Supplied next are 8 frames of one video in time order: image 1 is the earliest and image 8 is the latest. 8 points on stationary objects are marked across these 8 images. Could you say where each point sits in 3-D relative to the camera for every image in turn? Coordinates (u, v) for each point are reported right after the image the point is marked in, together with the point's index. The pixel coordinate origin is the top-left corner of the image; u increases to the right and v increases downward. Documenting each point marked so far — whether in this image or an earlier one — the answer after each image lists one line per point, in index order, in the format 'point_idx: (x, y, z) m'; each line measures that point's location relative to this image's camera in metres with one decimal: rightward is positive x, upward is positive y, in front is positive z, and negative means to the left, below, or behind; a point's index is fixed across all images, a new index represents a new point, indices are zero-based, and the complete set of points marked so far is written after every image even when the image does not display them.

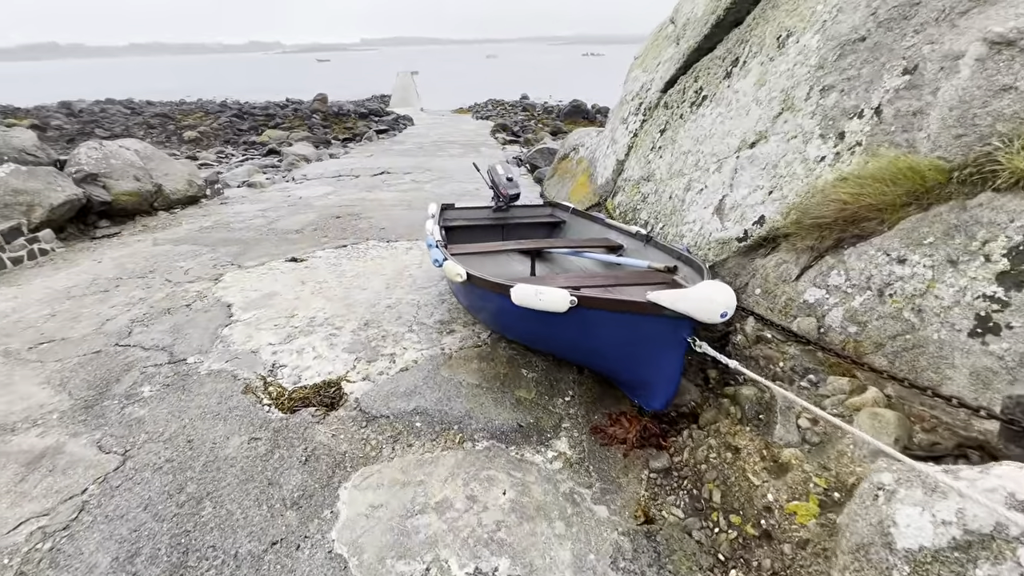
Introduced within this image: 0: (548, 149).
0: (+1.1, +4.2, +13.5) m
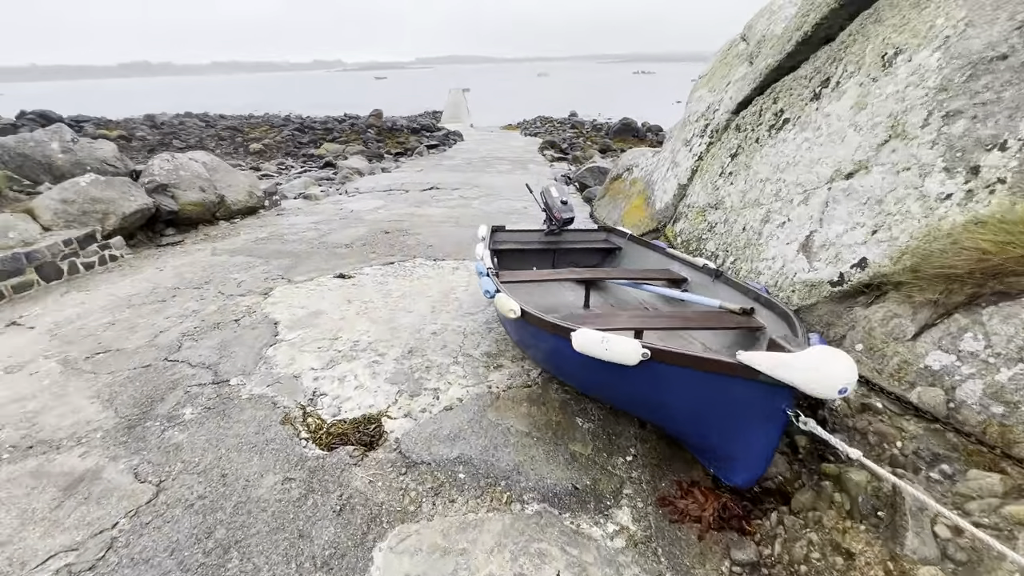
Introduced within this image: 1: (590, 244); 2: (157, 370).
0: (+2.5, +3.5, +13.2) m
1: (+0.9, +0.5, +5.1) m
2: (-2.7, -0.6, +3.4) m
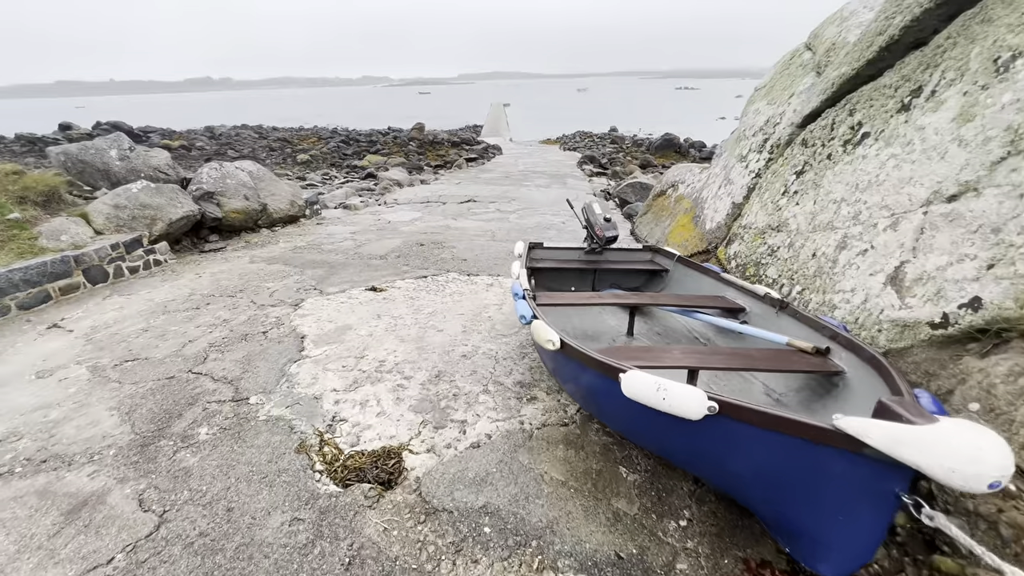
0: (+3.6, +3.0, +12.8) m
1: (+1.3, +0.2, +4.7) m
2: (-2.5, -0.7, +3.3) m
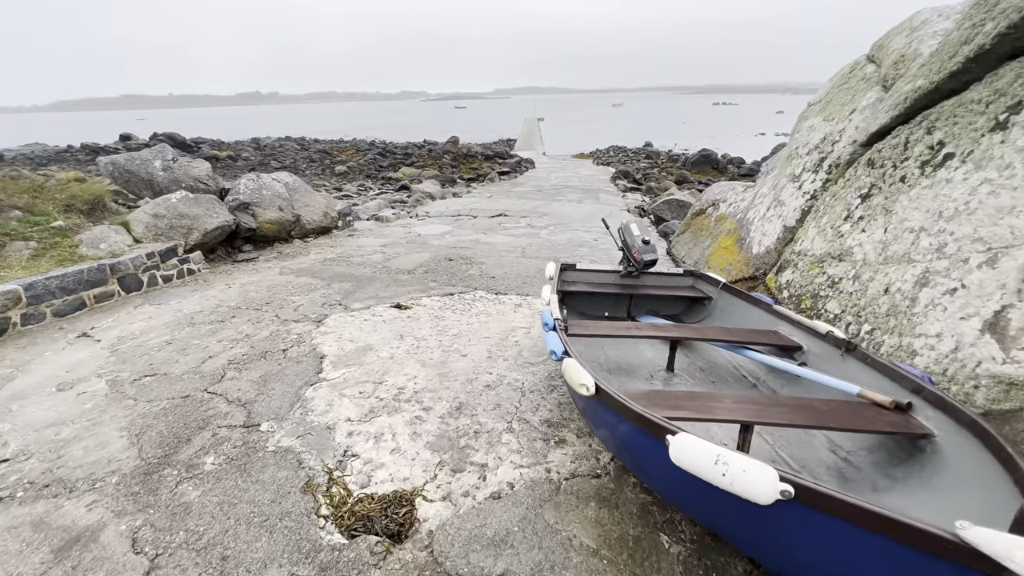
0: (+4.5, +2.4, +12.4) m
1: (+1.6, 0.0, +4.4) m
2: (-2.3, -0.8, +3.2) m
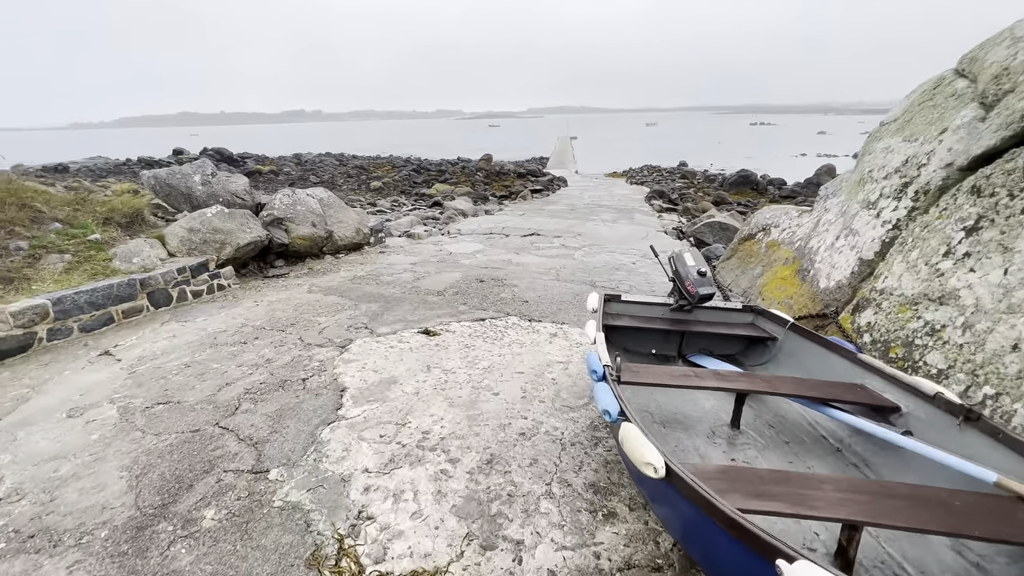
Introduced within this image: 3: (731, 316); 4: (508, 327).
0: (+5.4, +1.7, +11.8) m
1: (+1.9, -0.4, +3.9) m
2: (-2.0, -1.0, +2.9) m
3: (+2.0, -0.3, +4.1) m
4: (-0.1, -0.5, +5.3) m
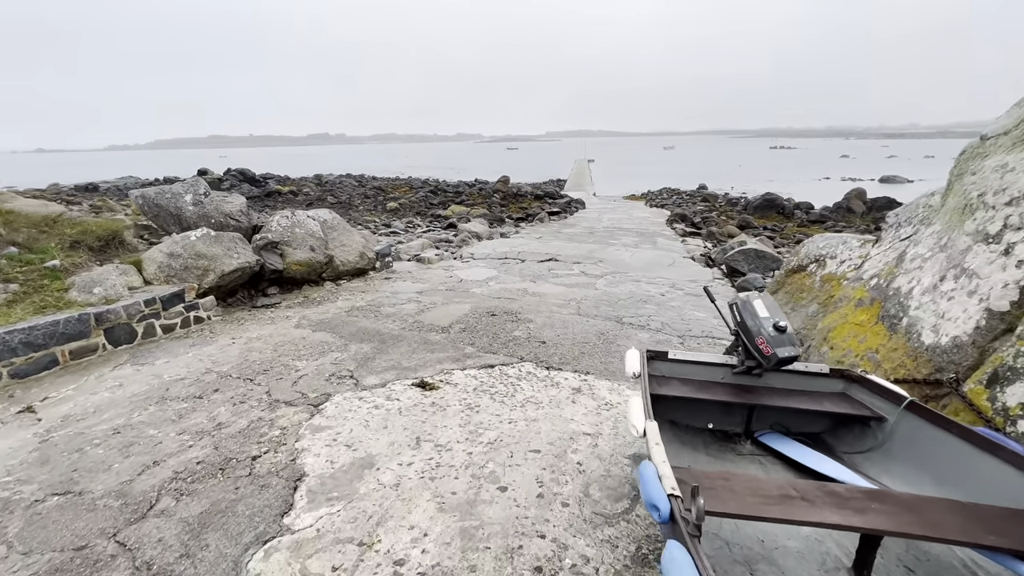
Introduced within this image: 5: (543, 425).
0: (+5.8, +0.9, +10.7) m
1: (+2.0, -0.7, +3.0) m
2: (-2.0, -1.3, +2.1) m
3: (+2.1, -0.7, +3.1) m
4: (+0.1, -0.9, +4.4) m
5: (+0.2, -1.1, +3.4) m
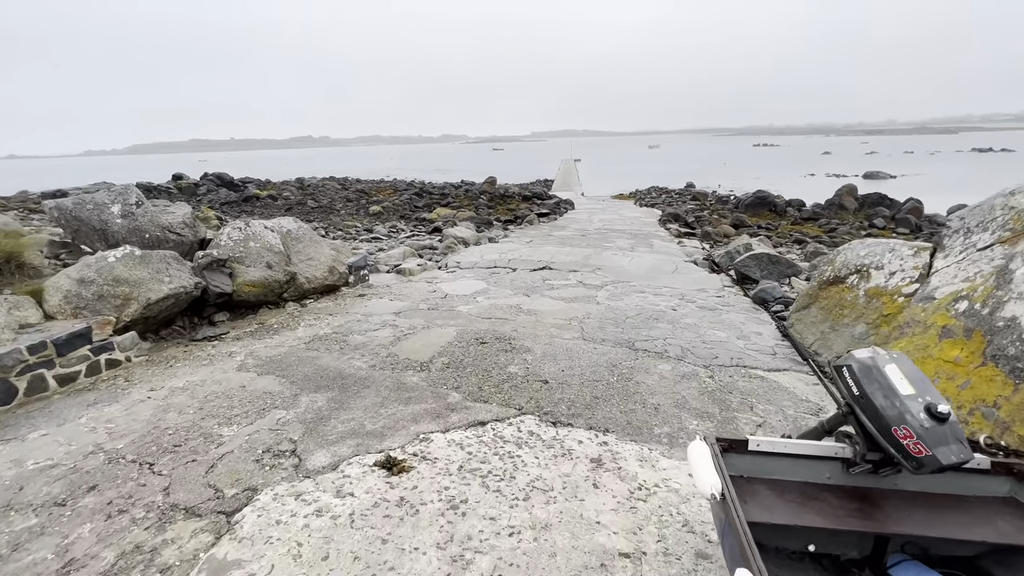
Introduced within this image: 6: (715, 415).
0: (+5.6, +0.7, +9.8) m
1: (+2.0, -1.0, +1.9) m
2: (-1.9, -1.6, +0.9) m
3: (+2.1, -0.9, +2.1) m
4: (+0.1, -1.2, +3.3) m
5: (+0.3, -1.3, +2.4) m
6: (+1.8, -1.1, +4.0) m
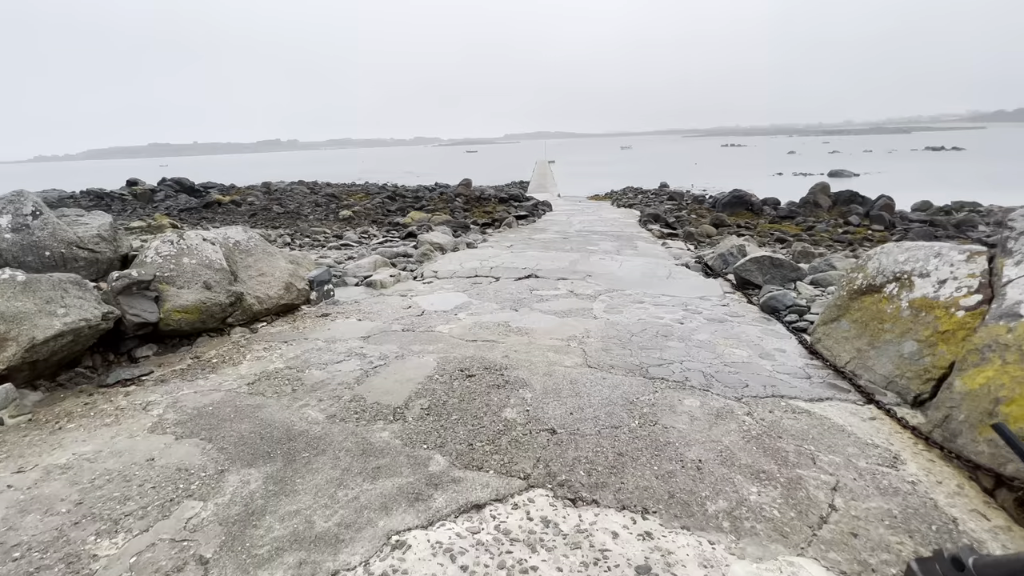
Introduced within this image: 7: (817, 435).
0: (+5.3, +0.6, +9.1) m
1: (+2.2, -1.1, +1.1) m
2: (-1.7, -1.8, -0.1) m
3: (+2.2, -1.1, +1.2) m
4: (+0.1, -1.4, +2.4) m
5: (+0.4, -1.5, +1.4) m
6: (+1.8, -1.3, +3.1) m
7: (+2.5, -1.2, +3.7) m
